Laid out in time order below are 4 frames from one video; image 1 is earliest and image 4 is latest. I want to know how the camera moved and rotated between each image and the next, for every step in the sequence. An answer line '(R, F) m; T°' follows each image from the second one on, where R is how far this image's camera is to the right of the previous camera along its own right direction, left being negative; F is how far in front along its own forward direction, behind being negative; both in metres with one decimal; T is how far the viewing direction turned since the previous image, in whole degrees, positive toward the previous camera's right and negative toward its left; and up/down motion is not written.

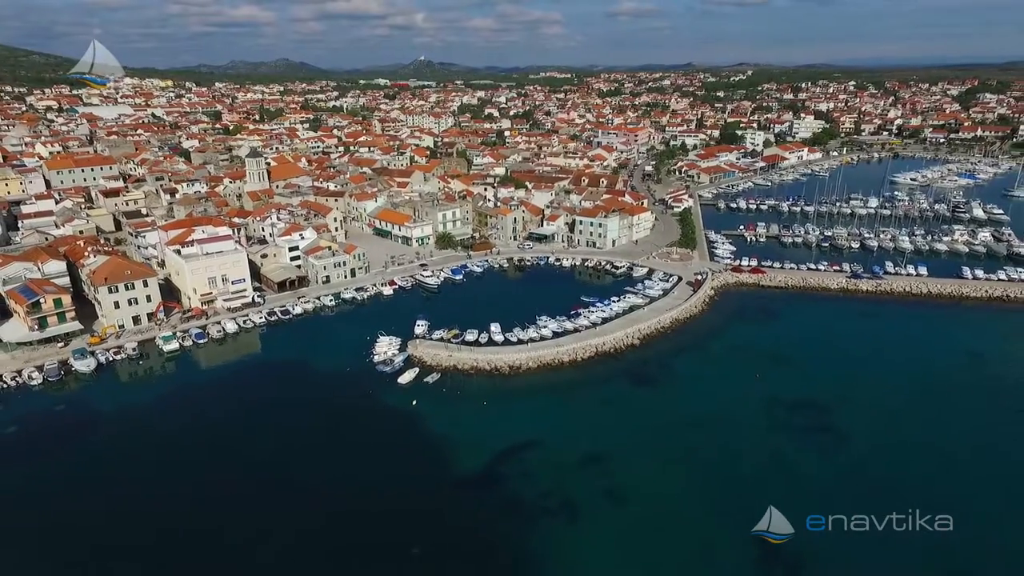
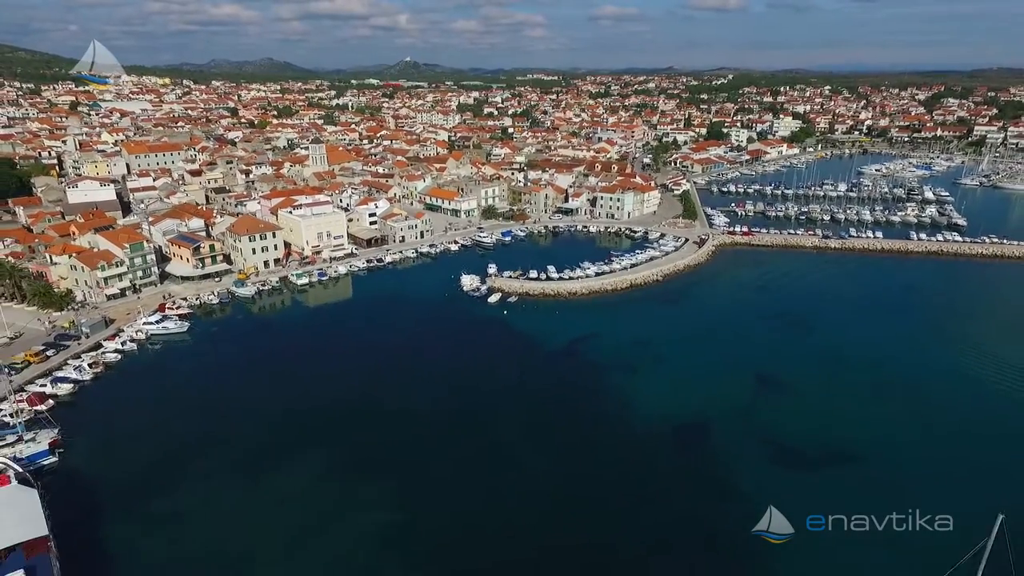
(-4.1, -8.1) m; +2°
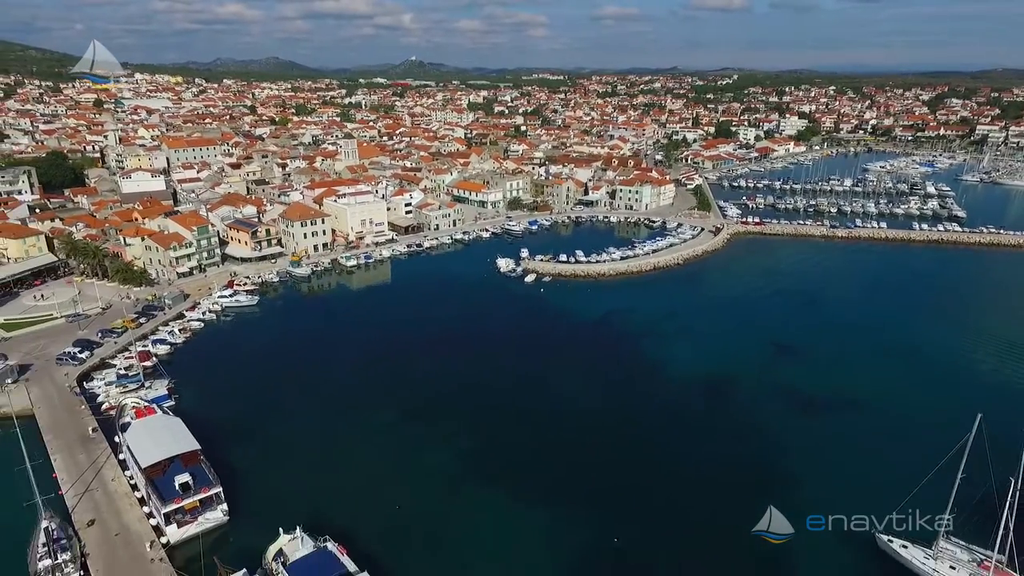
(-1.8, -2.9) m; 0°
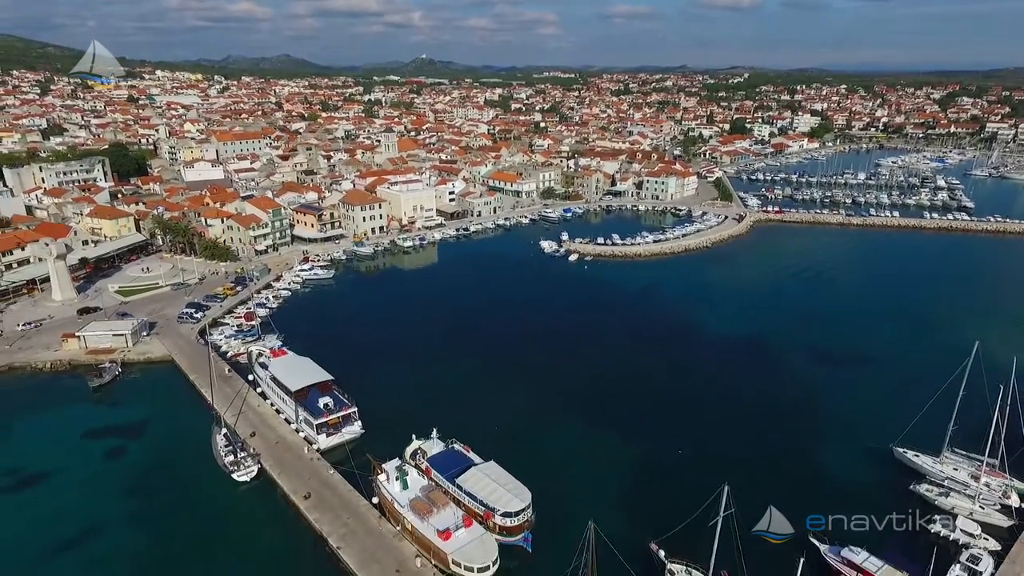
(-2.3, -3.5) m; -1°
